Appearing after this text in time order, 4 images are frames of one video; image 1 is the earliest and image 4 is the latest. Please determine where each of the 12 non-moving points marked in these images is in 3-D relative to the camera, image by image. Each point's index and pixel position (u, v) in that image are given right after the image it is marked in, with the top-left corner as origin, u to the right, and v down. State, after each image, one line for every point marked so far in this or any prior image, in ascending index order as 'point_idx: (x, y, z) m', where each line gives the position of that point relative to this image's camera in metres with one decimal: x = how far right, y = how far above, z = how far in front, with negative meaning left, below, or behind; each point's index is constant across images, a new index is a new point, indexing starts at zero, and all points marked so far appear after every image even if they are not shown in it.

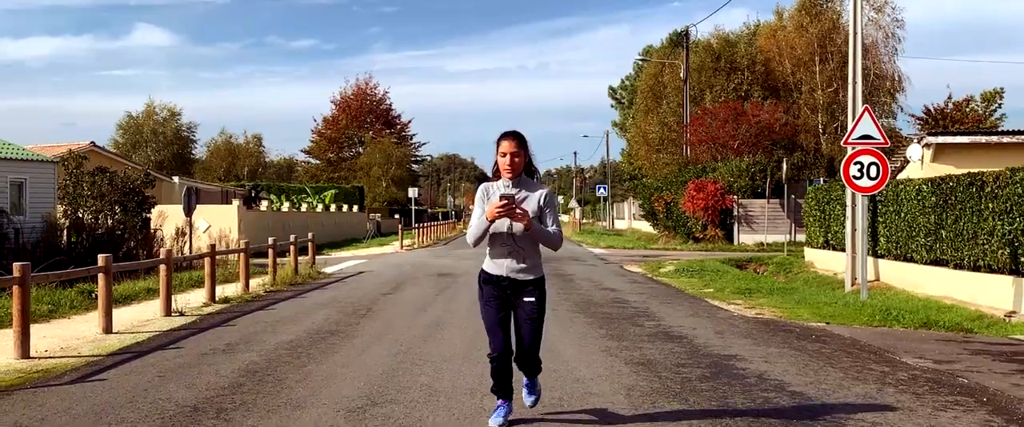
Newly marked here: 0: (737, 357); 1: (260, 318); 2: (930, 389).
0: (+1.8, -1.2, +7.5) m
1: (-2.9, -1.2, +10.6) m
2: (+2.9, -1.2, +6.5) m
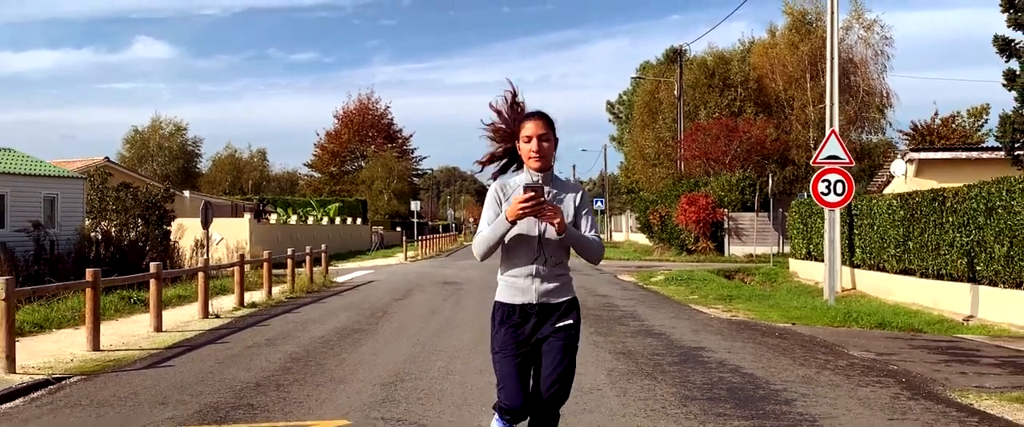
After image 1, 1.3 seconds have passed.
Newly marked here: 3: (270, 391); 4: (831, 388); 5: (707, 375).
0: (+1.9, -1.3, +8.9) m
1: (-2.8, -1.4, +11.9) m
2: (+3.0, -1.3, +7.8) m
3: (-1.7, -1.3, +6.6) m
4: (+2.4, -1.3, +6.9) m
5: (+1.6, -1.2, +7.2) m
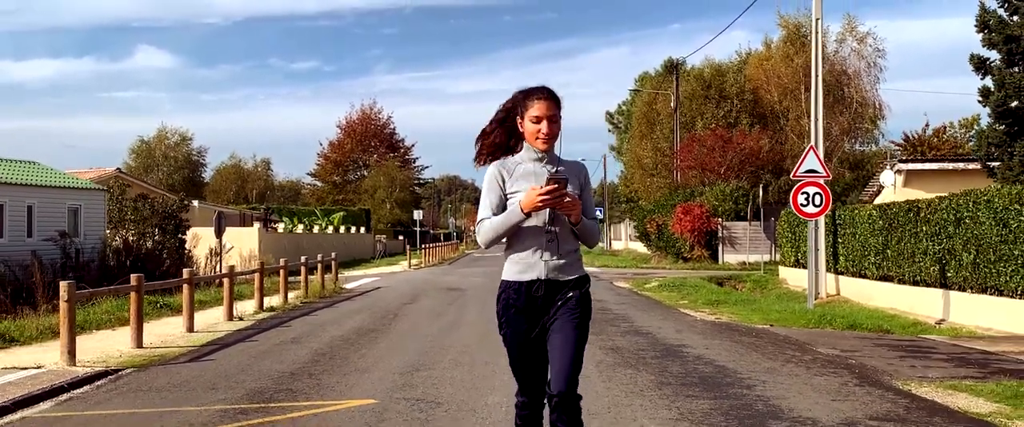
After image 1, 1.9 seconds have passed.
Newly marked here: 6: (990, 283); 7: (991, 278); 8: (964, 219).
0: (+1.9, -1.4, +9.9) m
1: (-2.8, -1.5, +12.9) m
2: (+3.0, -1.4, +8.9) m
3: (-1.7, -1.4, +7.6) m
4: (+2.4, -1.4, +7.9) m
5: (+1.6, -1.4, +8.3) m
6: (+7.5, -1.1, +14.5) m
7: (+7.5, -1.0, +14.5) m
8: (+7.4, -0.1, +15.4) m
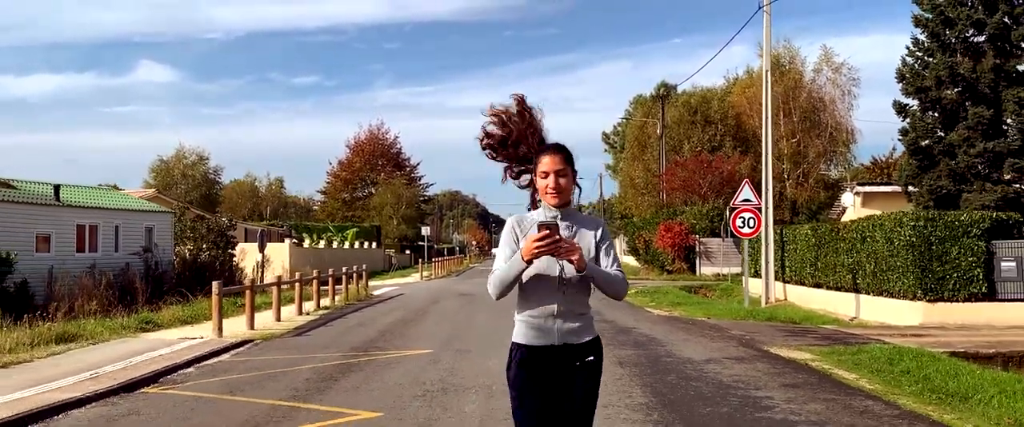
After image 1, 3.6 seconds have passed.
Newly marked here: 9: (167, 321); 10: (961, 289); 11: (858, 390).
0: (+1.9, -1.7, +14.2) m
1: (-2.8, -1.9, +17.2) m
2: (+3.0, -1.8, +13.1) m
3: (-1.7, -1.7, +11.9) m
4: (+2.4, -1.7, +12.2) m
5: (+1.6, -1.7, +12.5) m
6: (+7.5, -1.5, +18.8) m
7: (+7.5, -1.4, +18.7) m
8: (+7.4, -0.5, +19.7) m
9: (-5.6, -1.7, +15.1) m
10: (+8.2, -1.4, +17.0) m
11: (+3.0, -1.5, +8.0) m
